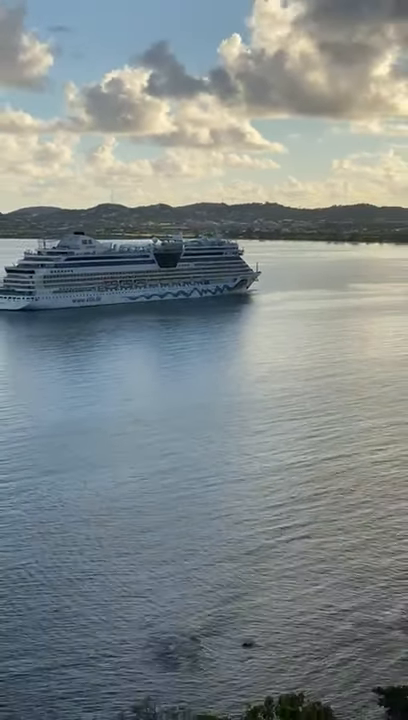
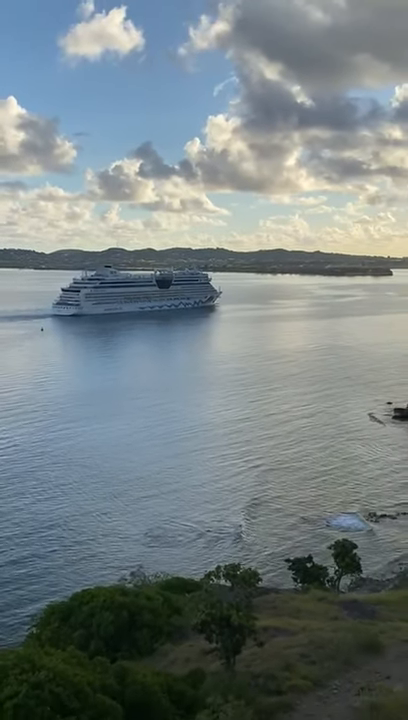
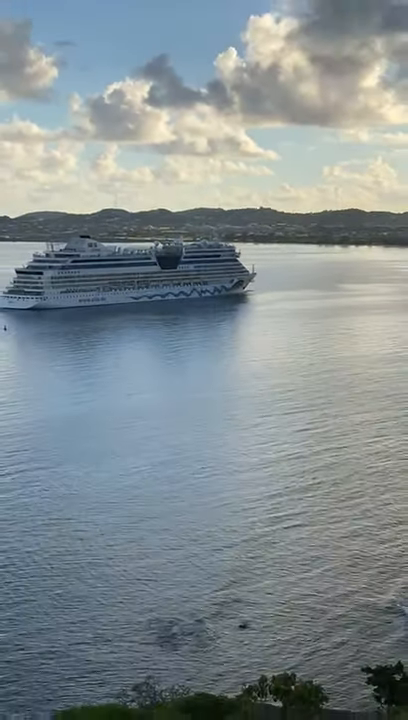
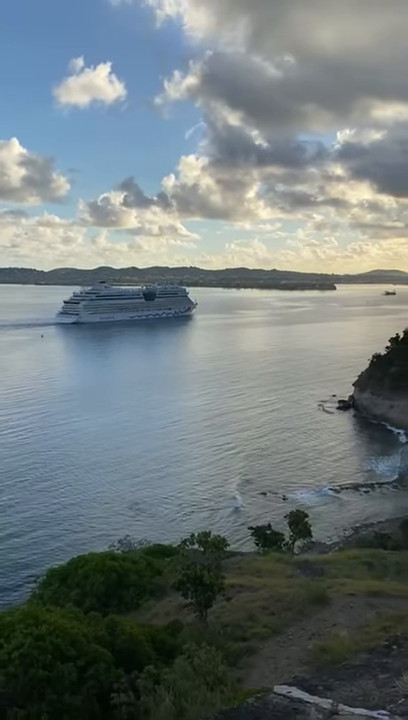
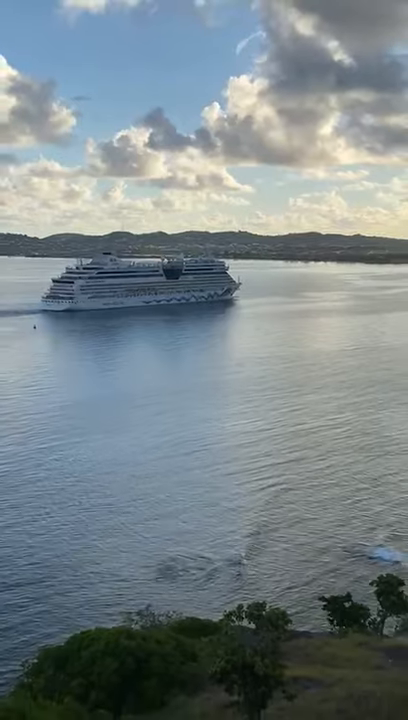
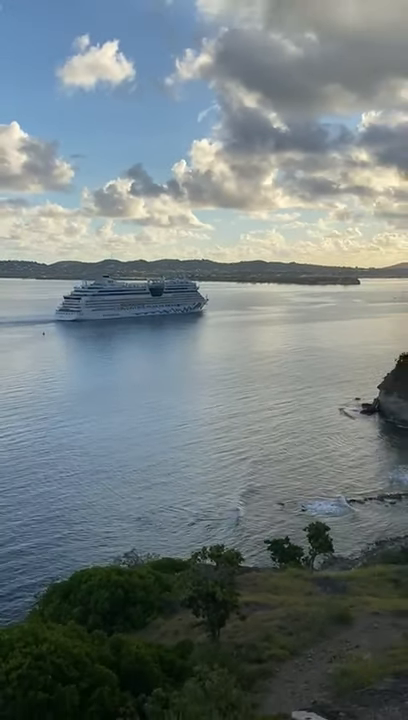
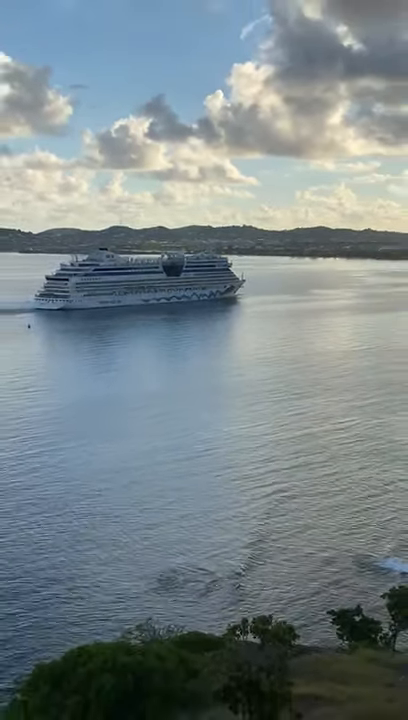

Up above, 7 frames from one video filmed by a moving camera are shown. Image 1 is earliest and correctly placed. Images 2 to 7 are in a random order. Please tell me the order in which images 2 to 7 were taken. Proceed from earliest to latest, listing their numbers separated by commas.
3, 7, 5, 2, 6, 4
